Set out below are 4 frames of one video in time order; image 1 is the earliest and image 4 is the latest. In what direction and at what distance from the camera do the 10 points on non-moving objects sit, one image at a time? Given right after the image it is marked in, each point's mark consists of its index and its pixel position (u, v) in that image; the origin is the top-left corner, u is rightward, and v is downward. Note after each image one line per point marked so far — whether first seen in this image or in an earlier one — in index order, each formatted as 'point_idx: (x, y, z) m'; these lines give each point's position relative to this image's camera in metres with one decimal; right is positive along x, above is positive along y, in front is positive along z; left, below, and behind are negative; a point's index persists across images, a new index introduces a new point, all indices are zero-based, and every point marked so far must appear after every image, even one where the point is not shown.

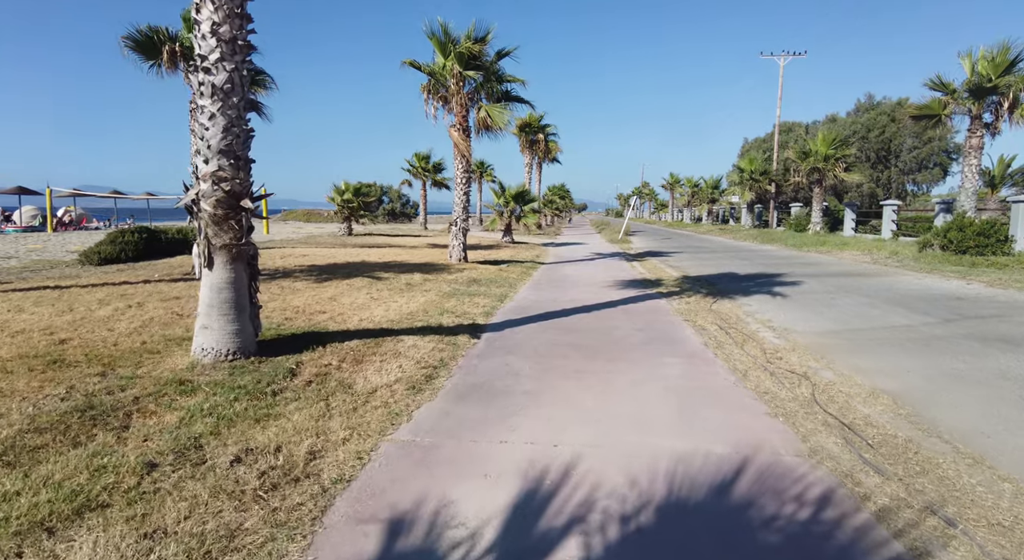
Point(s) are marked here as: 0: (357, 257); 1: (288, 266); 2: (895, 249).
0: (-4.1, +0.6, +15.1) m
1: (-4.7, +0.3, +12.2) m
2: (+10.9, +0.9, +16.5) m
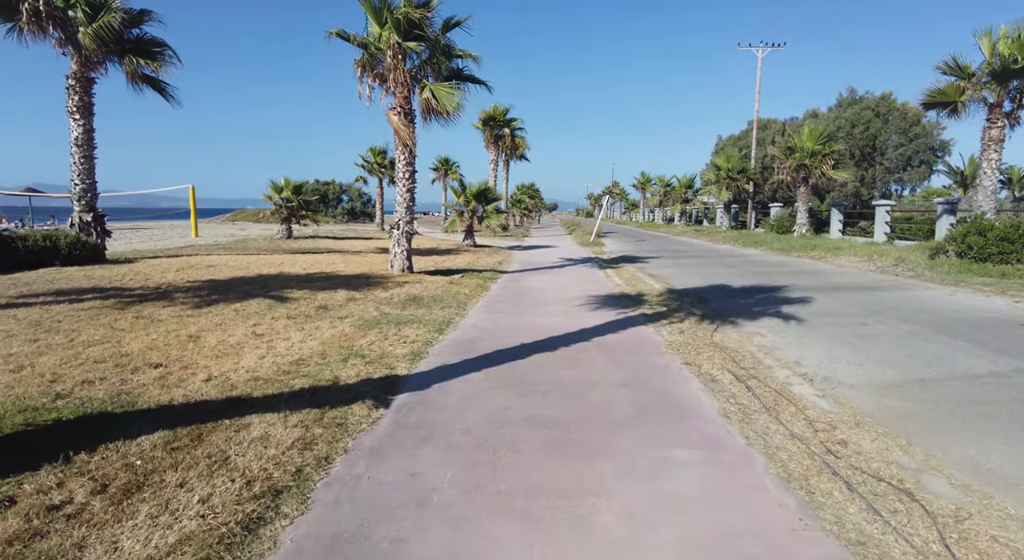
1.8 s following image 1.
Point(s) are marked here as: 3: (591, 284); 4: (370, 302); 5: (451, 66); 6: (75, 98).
0: (-5.1, +0.3, +12.6) m
1: (-5.6, 0.0, +9.7) m
2: (+9.8, +0.6, +14.7) m
3: (+1.7, -0.1, +12.5) m
4: (-2.2, -0.4, +9.1) m
5: (-1.3, +4.6, +12.3) m
6: (-8.9, +3.7, +11.8) m
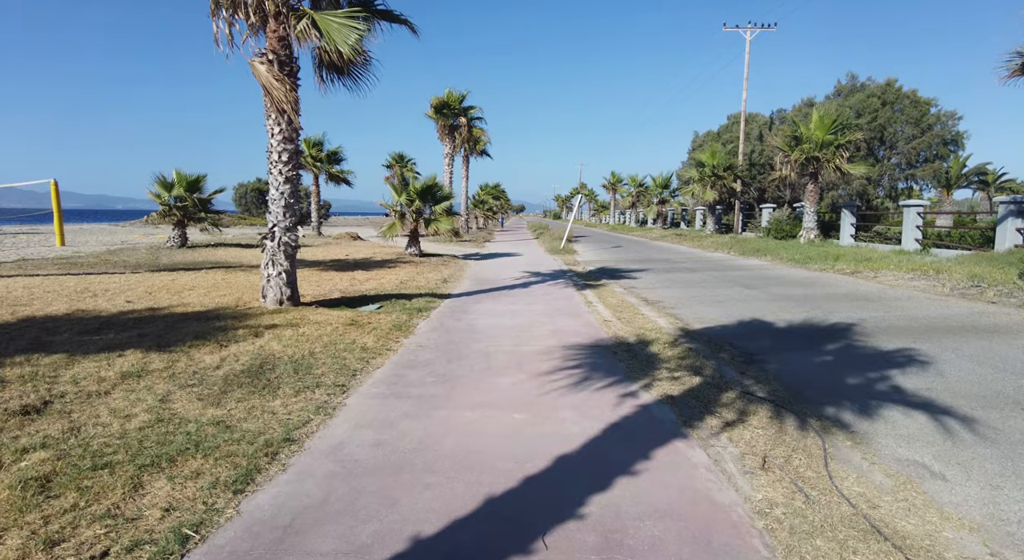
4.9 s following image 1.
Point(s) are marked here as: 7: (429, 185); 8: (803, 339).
0: (-6.0, -0.3, +8.2) m
1: (-6.3, -0.6, +5.3) m
2: (+8.7, +0.2, +11.1) m
3: (+0.8, -0.6, +8.5) m
4: (-2.9, -0.9, +4.9) m
5: (-2.2, +4.0, +8.2) m
6: (-9.8, +3.1, +7.2) m
7: (-2.6, +3.1, +18.8) m
8: (+3.6, -0.7, +7.1) m
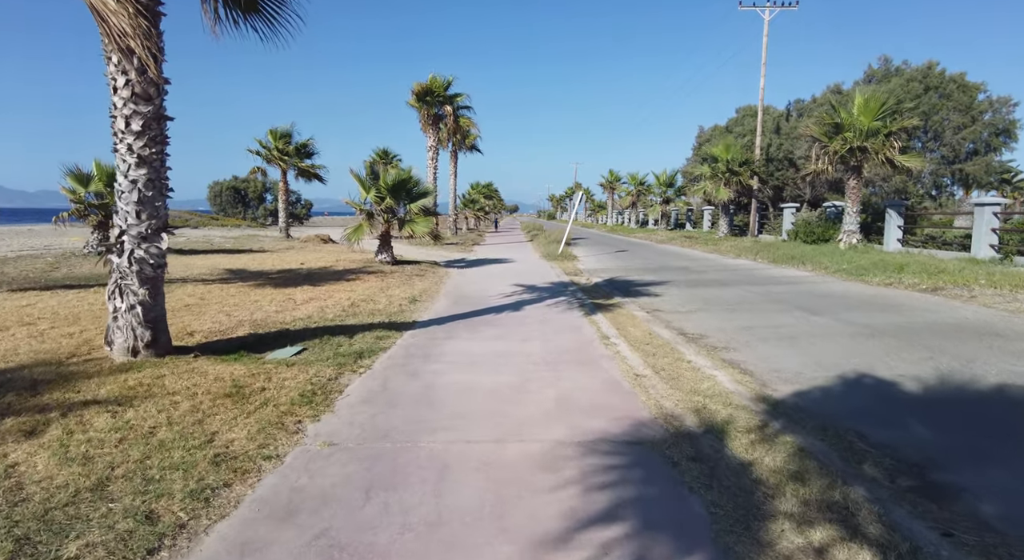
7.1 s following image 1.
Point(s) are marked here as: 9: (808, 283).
0: (-6.1, -0.6, +5.2) m
1: (-6.4, -0.9, +2.2) m
2: (+8.6, -0.2, +8.3) m
3: (+0.6, -0.9, +5.6) m
4: (-3.1, -1.2, +1.9) m
5: (-2.4, +3.7, +5.2) m
6: (-9.9, +2.8, +4.2) m
7: (-2.9, +2.7, +15.8) m
8: (+3.4, -1.0, +4.2) m
9: (+6.0, 0.0, +11.7) m
